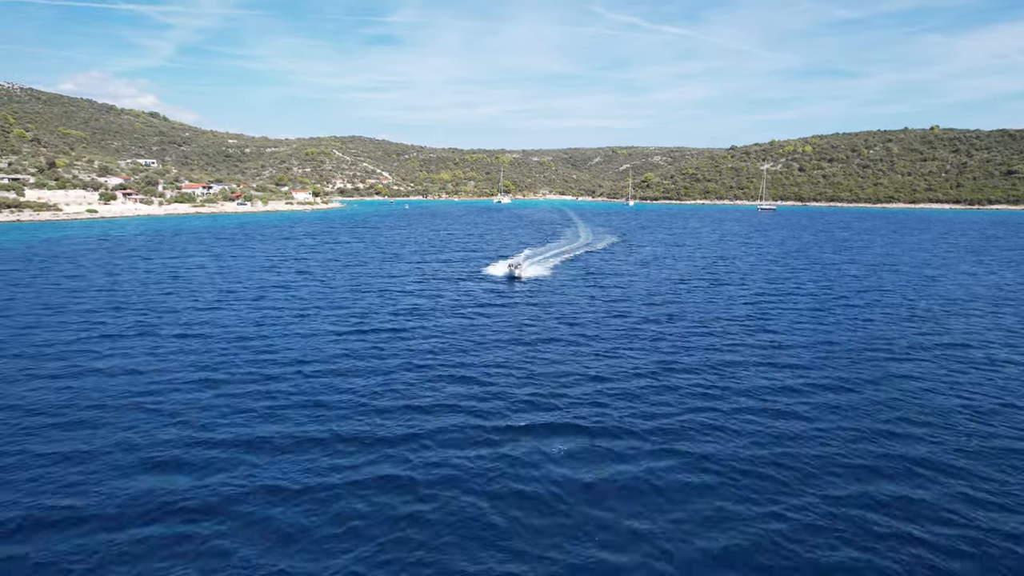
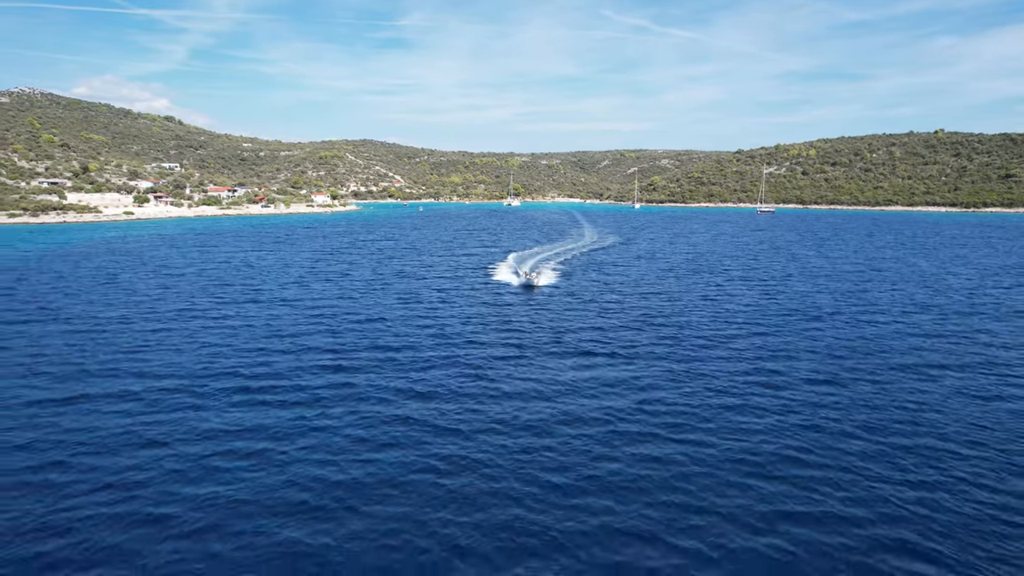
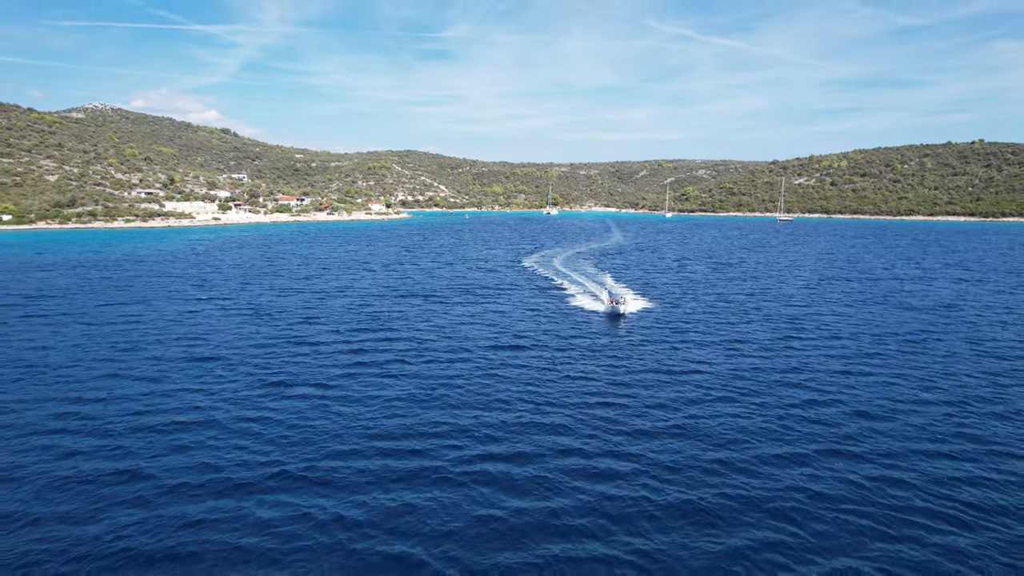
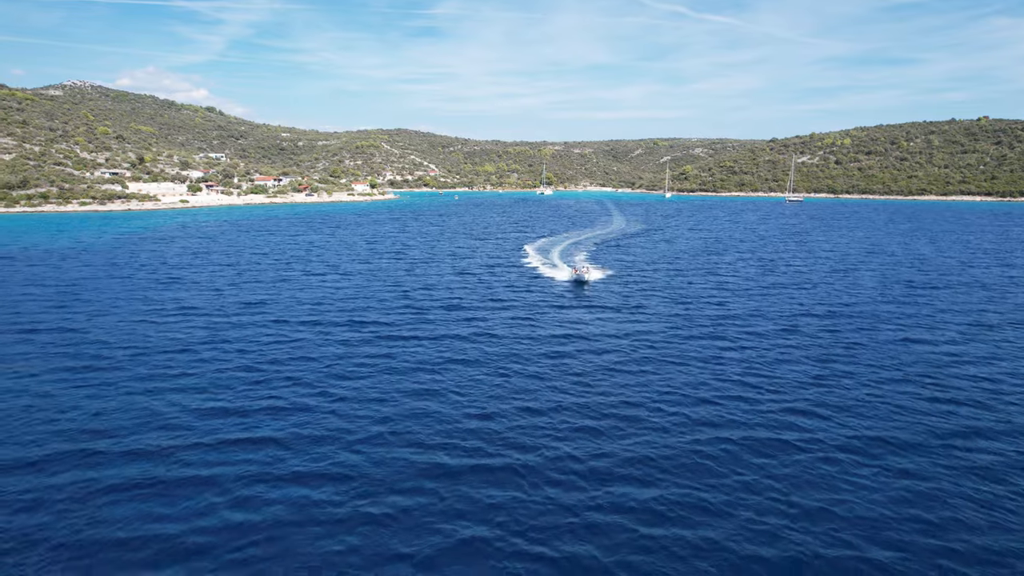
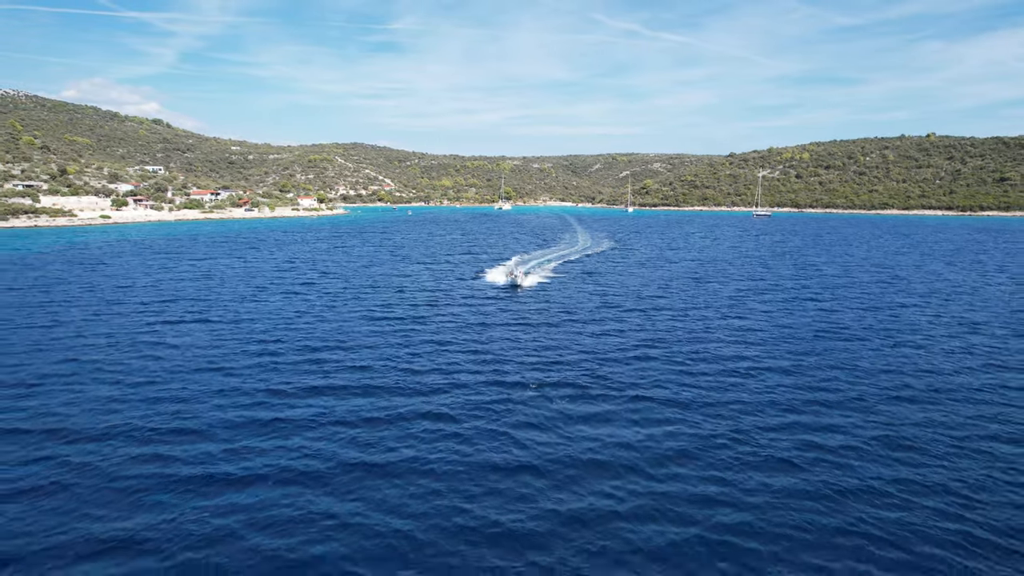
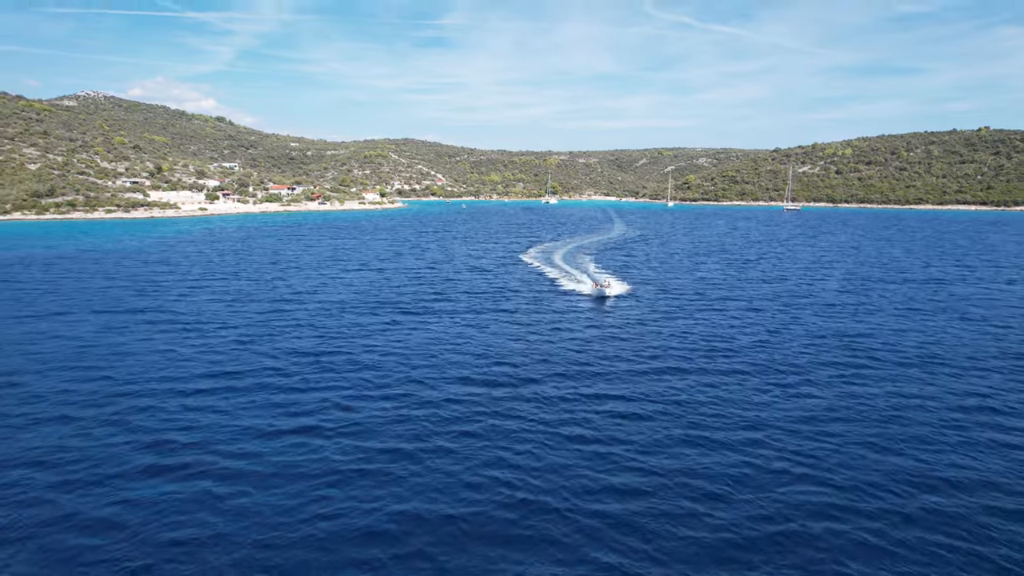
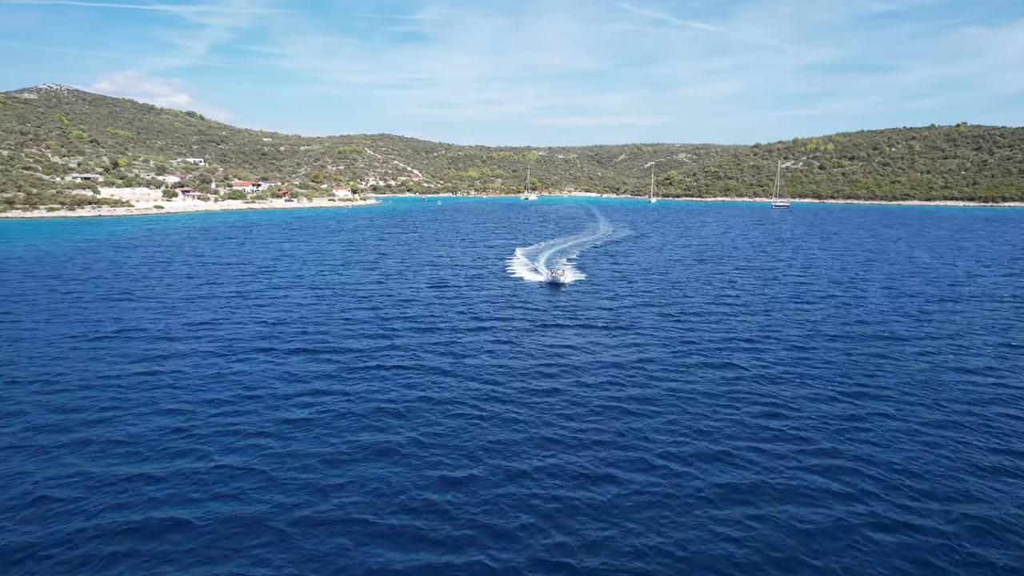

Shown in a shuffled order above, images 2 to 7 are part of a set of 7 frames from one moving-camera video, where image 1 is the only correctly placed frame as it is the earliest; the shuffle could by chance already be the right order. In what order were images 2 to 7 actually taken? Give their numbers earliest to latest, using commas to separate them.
5, 2, 7, 4, 6, 3
